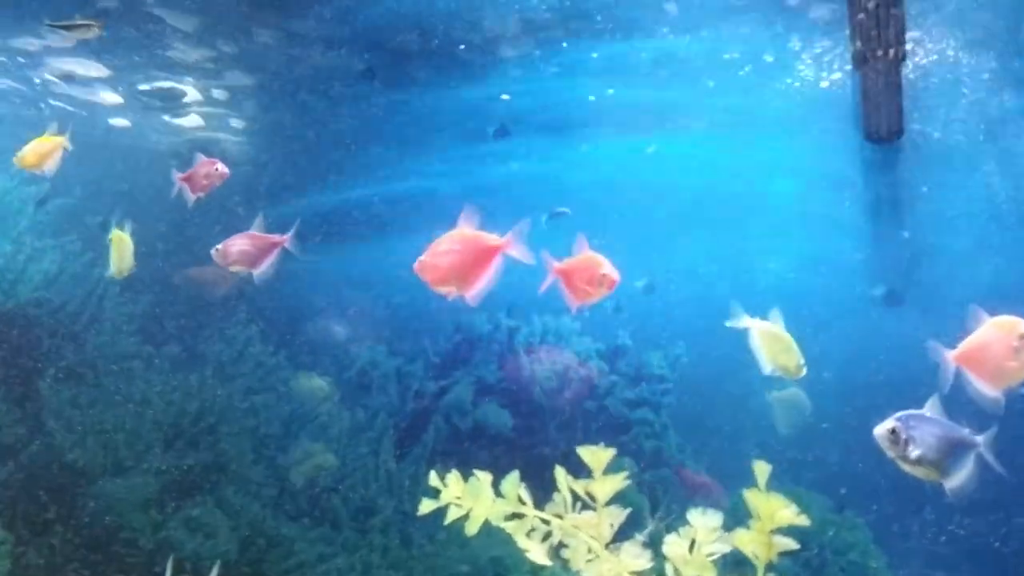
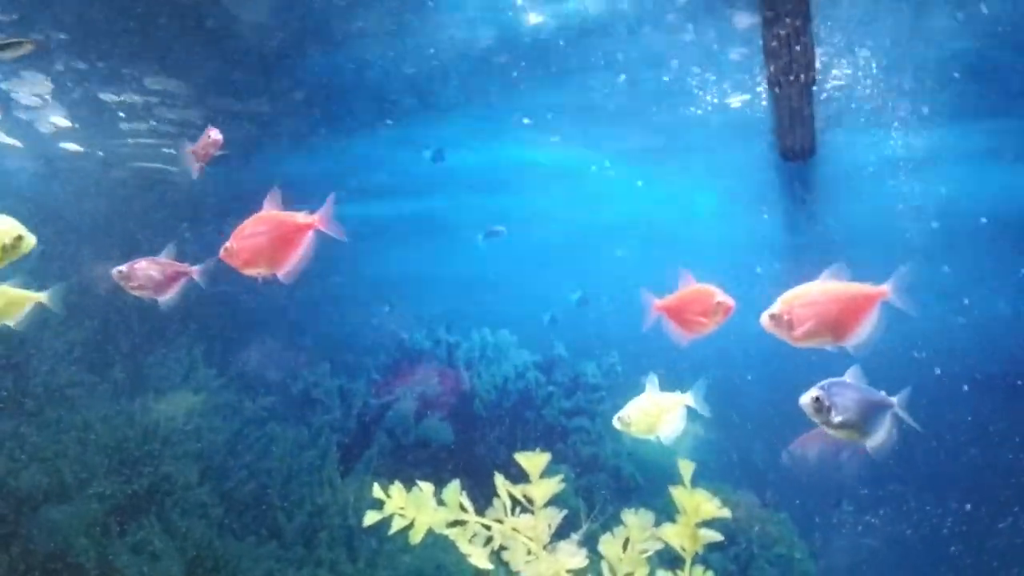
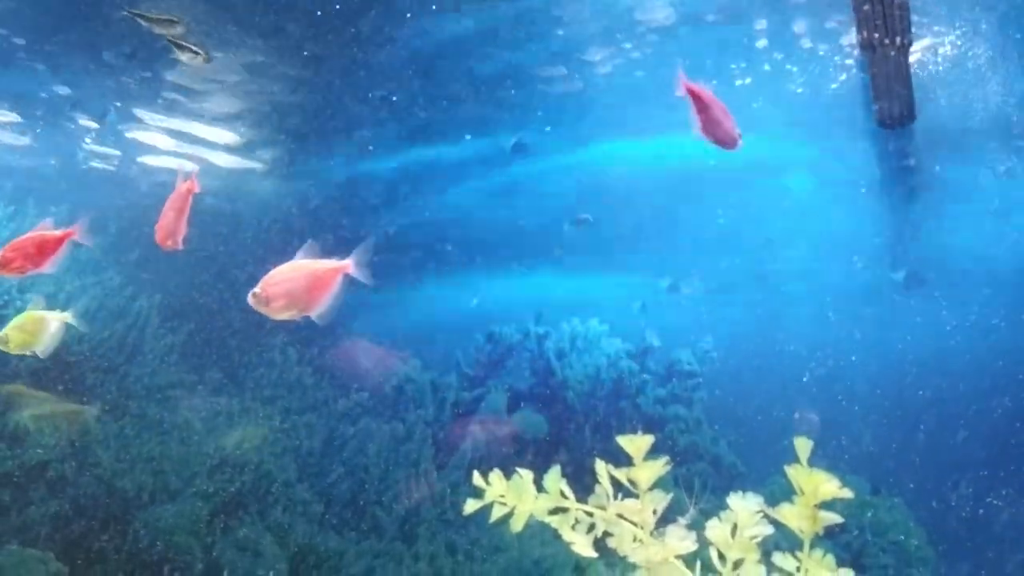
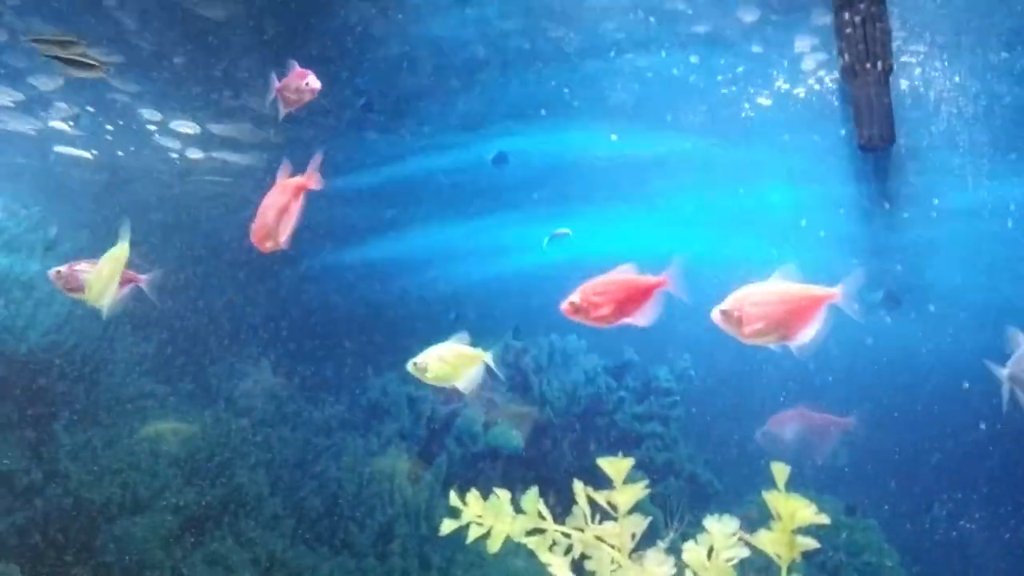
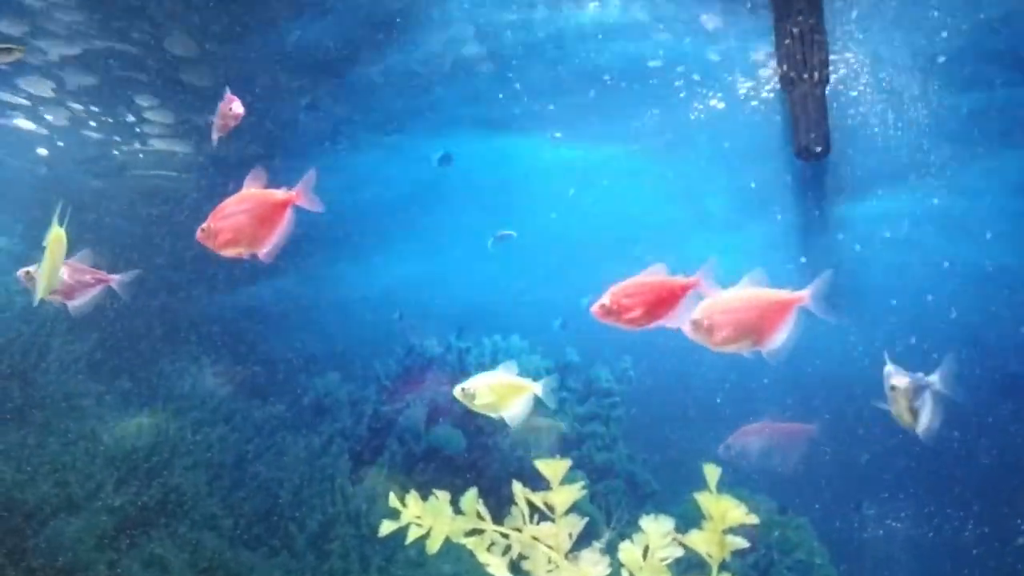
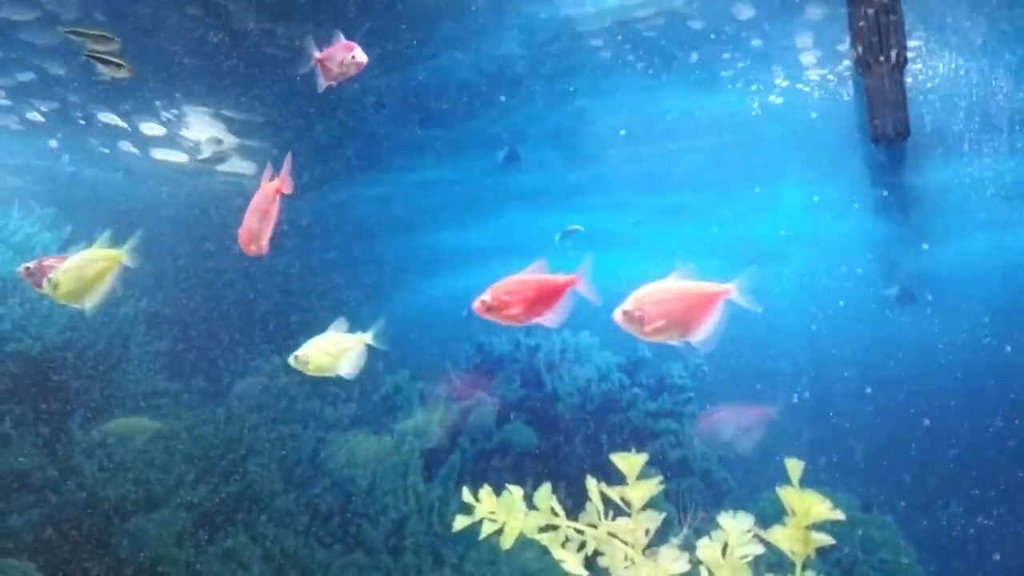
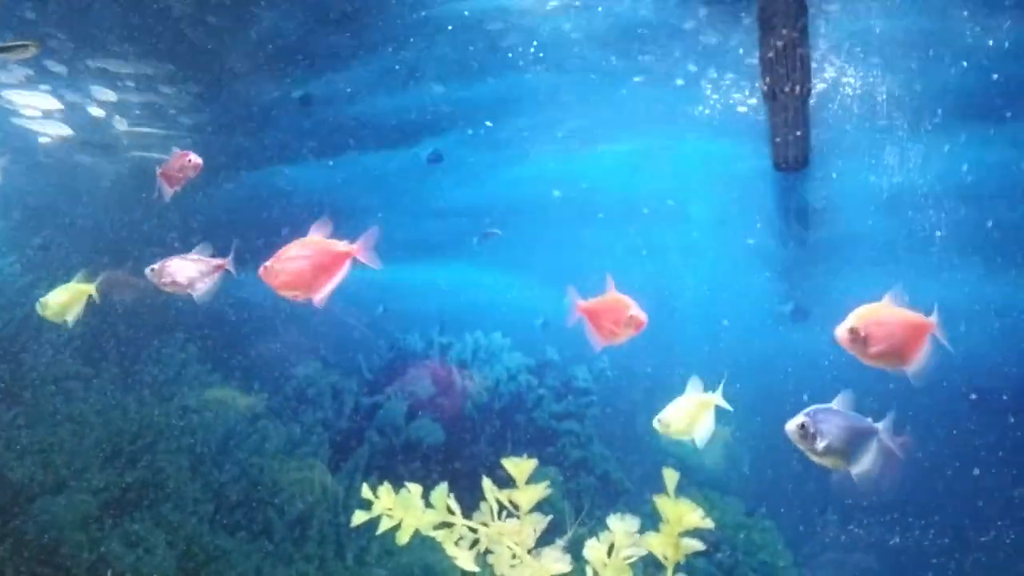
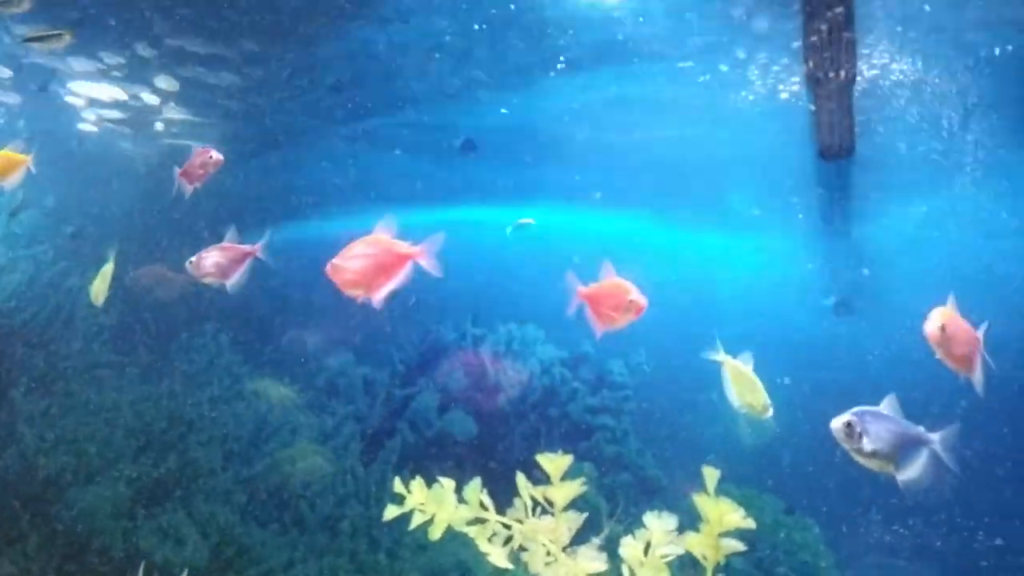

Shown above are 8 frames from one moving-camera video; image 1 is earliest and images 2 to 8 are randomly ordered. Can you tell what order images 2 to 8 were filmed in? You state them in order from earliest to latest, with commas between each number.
8, 7, 2, 5, 4, 6, 3
